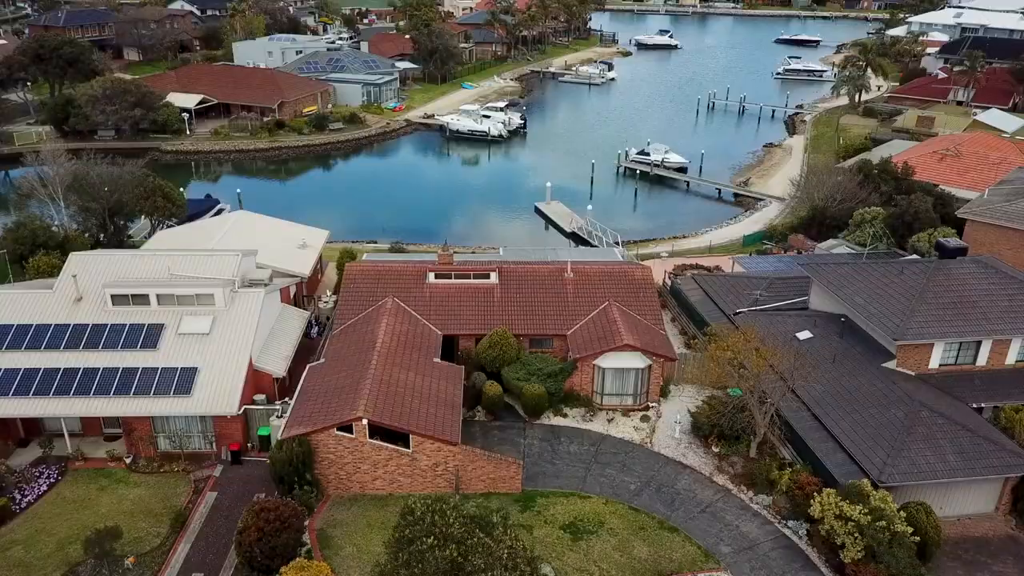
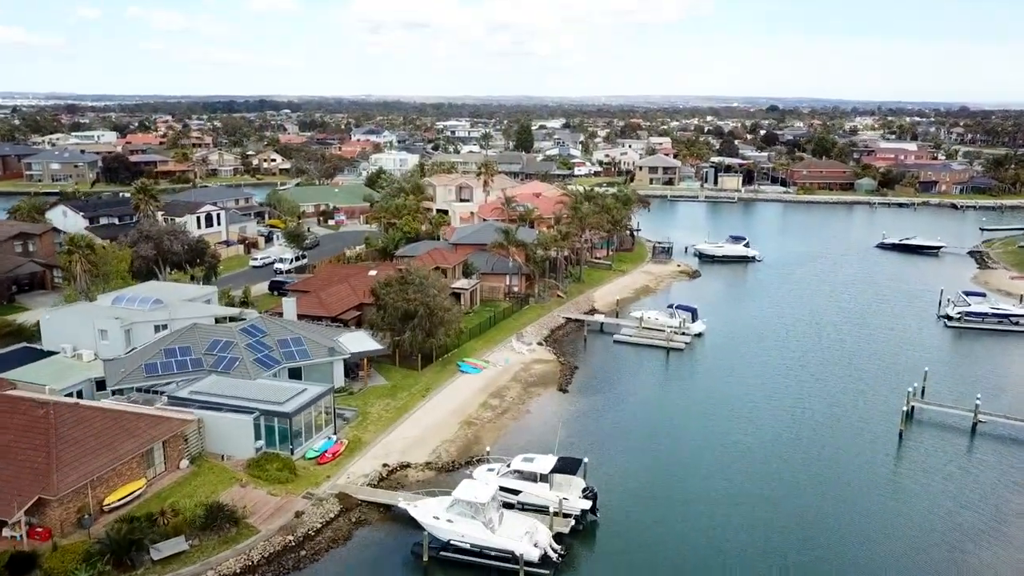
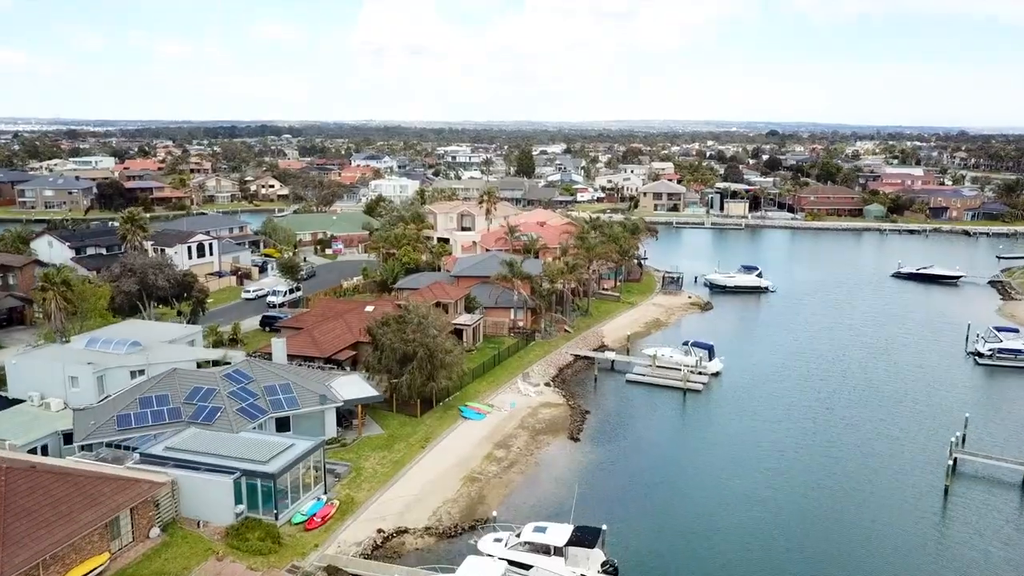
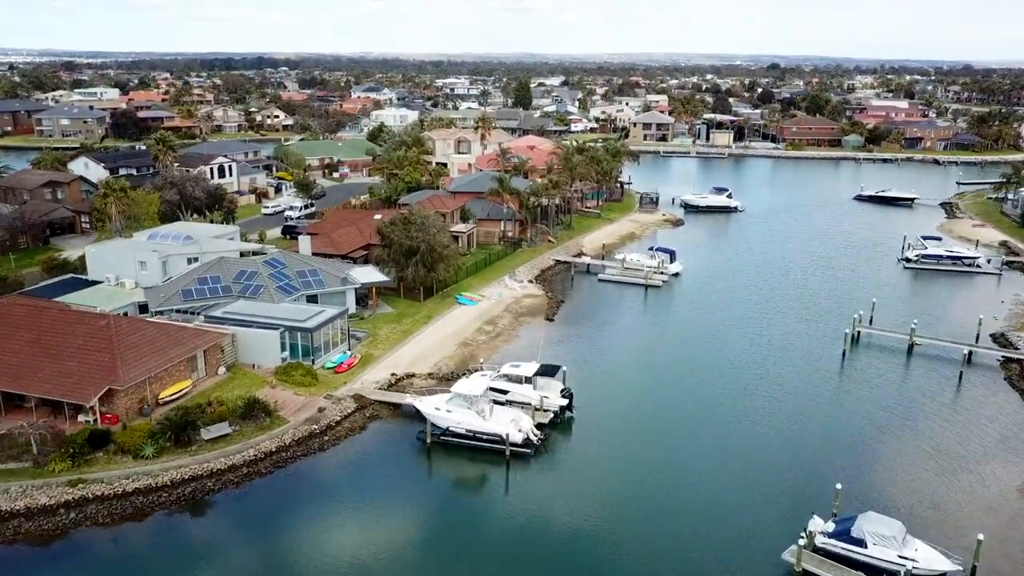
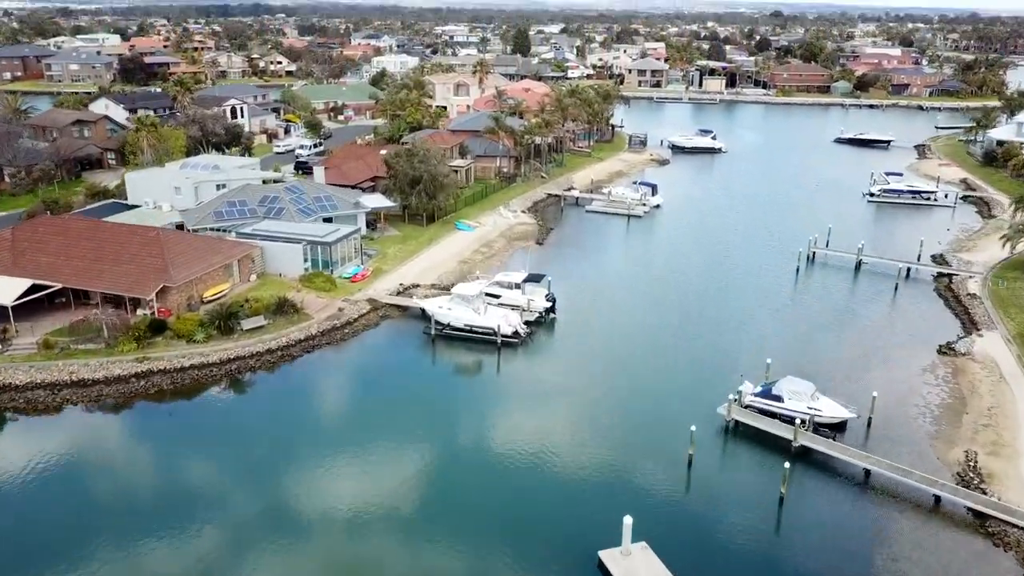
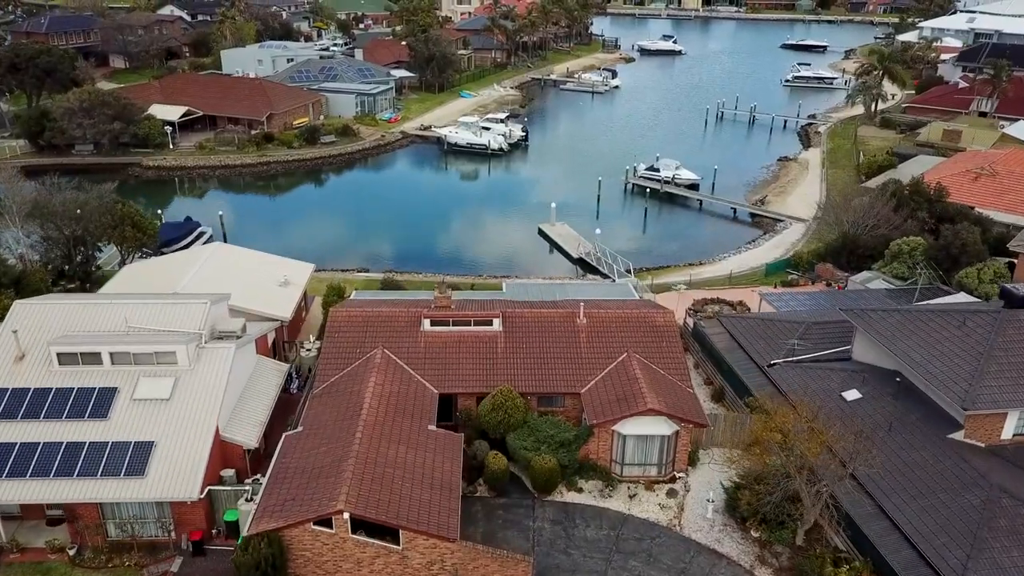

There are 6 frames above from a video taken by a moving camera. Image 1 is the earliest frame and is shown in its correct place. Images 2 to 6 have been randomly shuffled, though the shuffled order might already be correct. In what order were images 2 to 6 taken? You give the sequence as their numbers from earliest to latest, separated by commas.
6, 5, 4, 2, 3
